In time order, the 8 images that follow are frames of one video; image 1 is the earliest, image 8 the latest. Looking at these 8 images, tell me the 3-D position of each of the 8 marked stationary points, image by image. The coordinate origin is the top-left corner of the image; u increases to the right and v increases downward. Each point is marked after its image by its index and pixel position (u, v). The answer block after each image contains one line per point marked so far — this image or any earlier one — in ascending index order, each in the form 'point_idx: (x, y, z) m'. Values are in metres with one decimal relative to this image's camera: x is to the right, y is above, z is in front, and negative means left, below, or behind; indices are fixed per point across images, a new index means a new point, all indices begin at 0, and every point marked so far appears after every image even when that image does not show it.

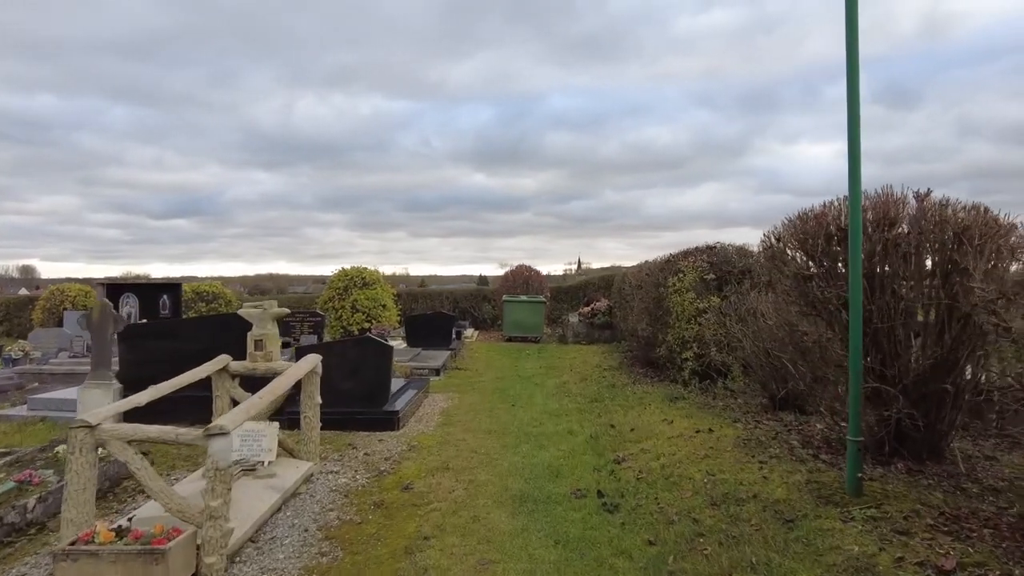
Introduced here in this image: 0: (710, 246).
0: (+2.9, +0.6, +9.7) m
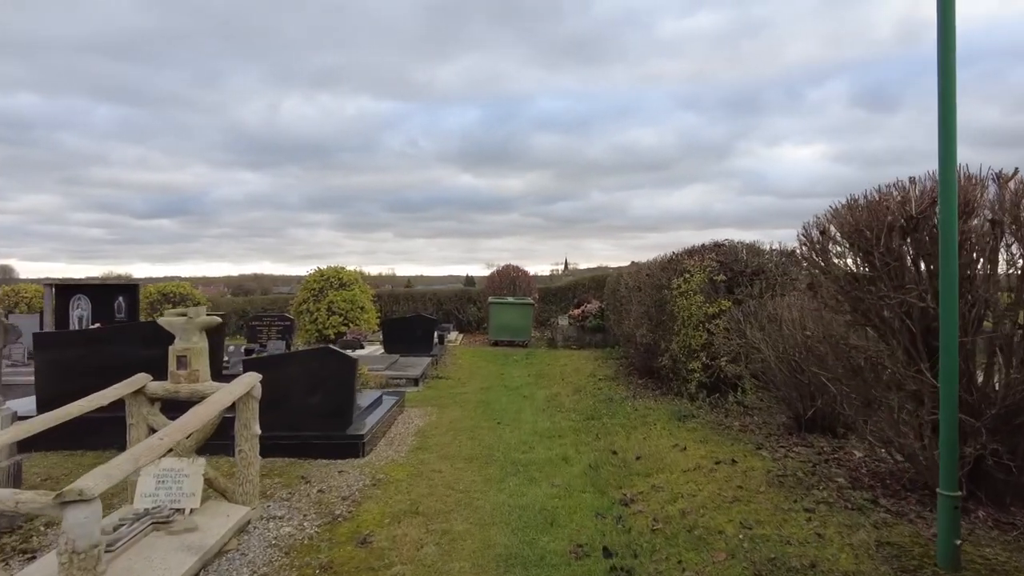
0: (+2.7, +0.6, +8.7) m
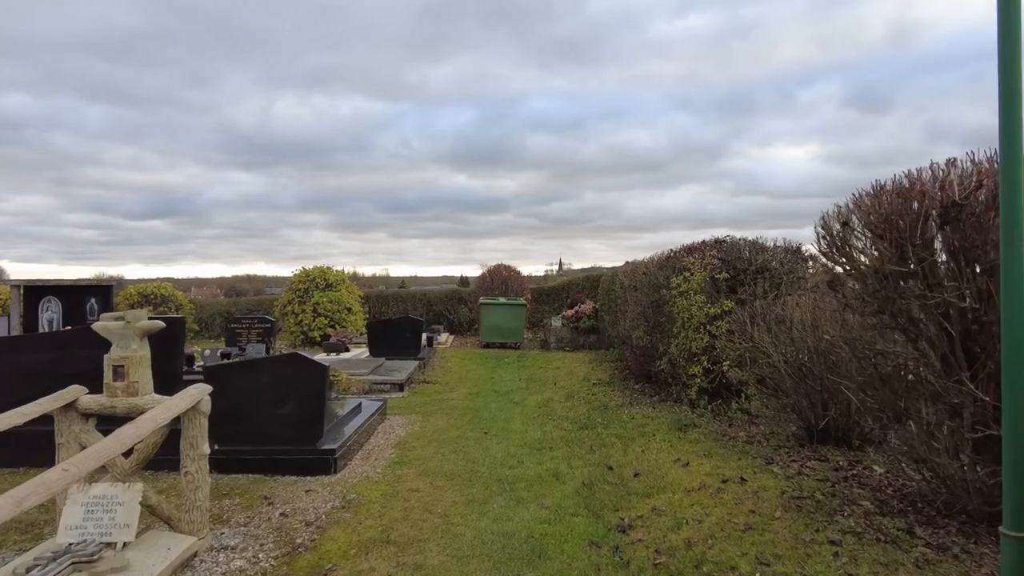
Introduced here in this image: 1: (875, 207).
0: (+2.6, +0.6, +8.2) m
1: (+2.1, +0.5, +3.8) m
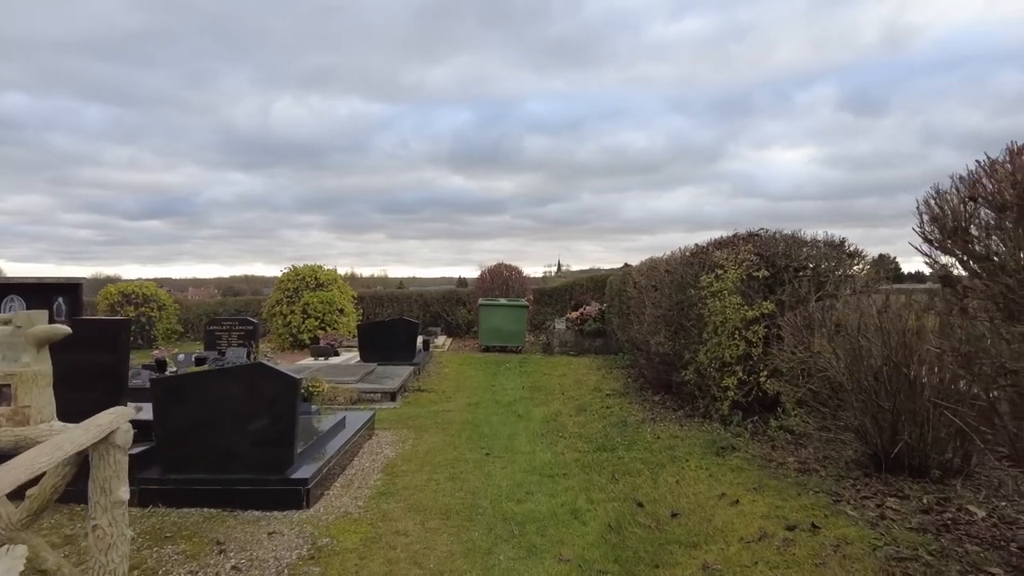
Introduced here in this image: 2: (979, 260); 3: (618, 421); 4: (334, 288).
0: (+2.6, +0.6, +7.2) m
1: (+2.2, +0.5, +2.8) m
2: (+2.2, +0.1, +3.1) m
3: (+1.1, -1.4, +7.1) m
4: (-4.5, 0.0, +16.7) m
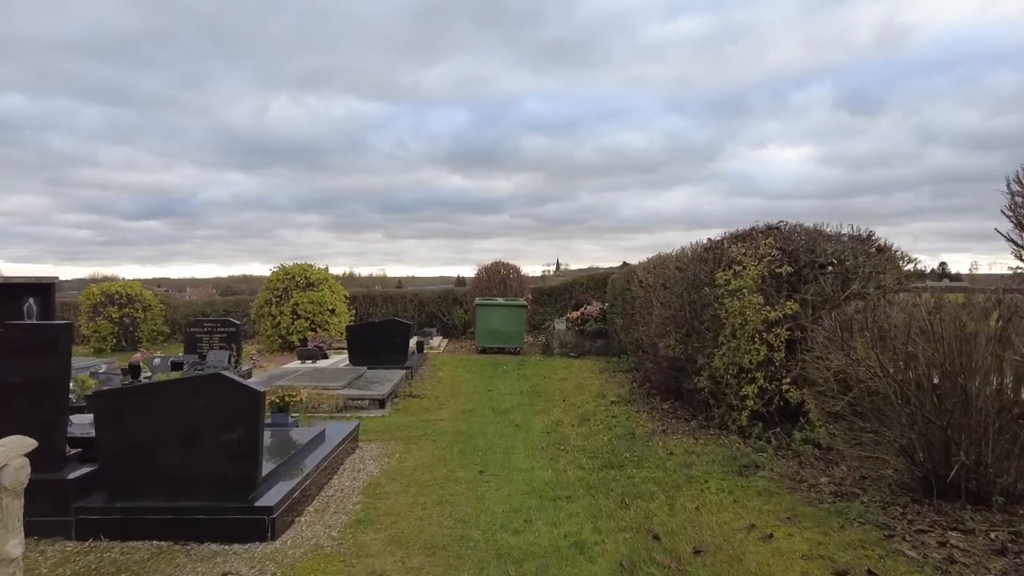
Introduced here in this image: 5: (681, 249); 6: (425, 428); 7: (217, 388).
0: (+2.6, +0.6, +6.6) m
1: (+2.2, +0.5, +2.2) m
2: (+2.2, +0.1, +2.4) m
3: (+1.1, -1.4, +6.4) m
4: (-4.6, 0.0, +16.1) m
5: (+1.9, +0.4, +7.5) m
6: (-1.0, -1.6, +7.7) m
7: (-2.1, -0.7, +4.6) m
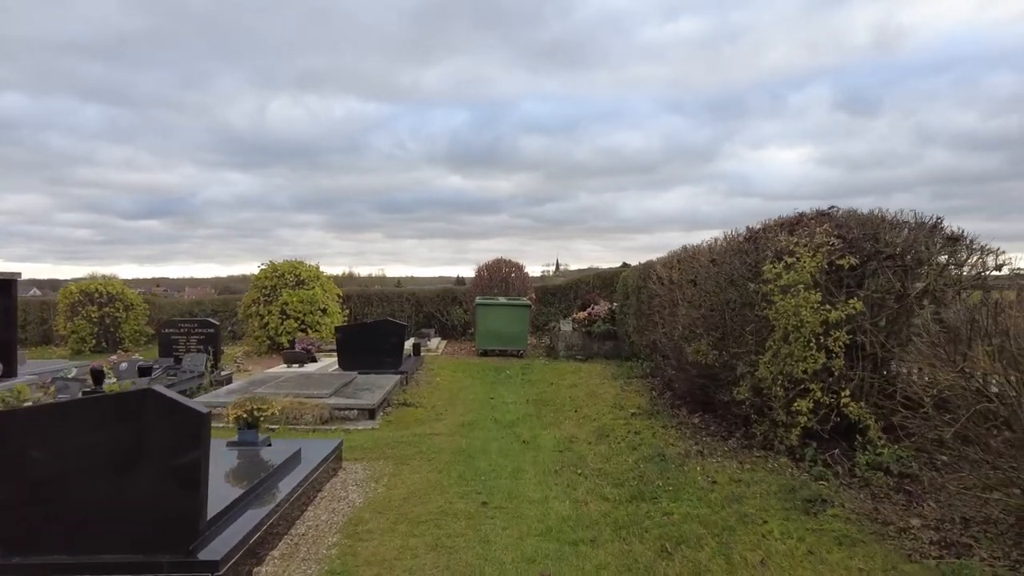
0: (+2.7, +0.6, +5.6) m
1: (+2.3, +0.5, +1.3) m
2: (+2.2, +0.2, +1.5) m
3: (+1.2, -1.4, +5.5) m
4: (-4.5, +0.1, +15.1) m
5: (+2.0, +0.5, +6.6) m
6: (-0.9, -1.6, +6.7) m
7: (-2.0, -0.7, +3.7) m
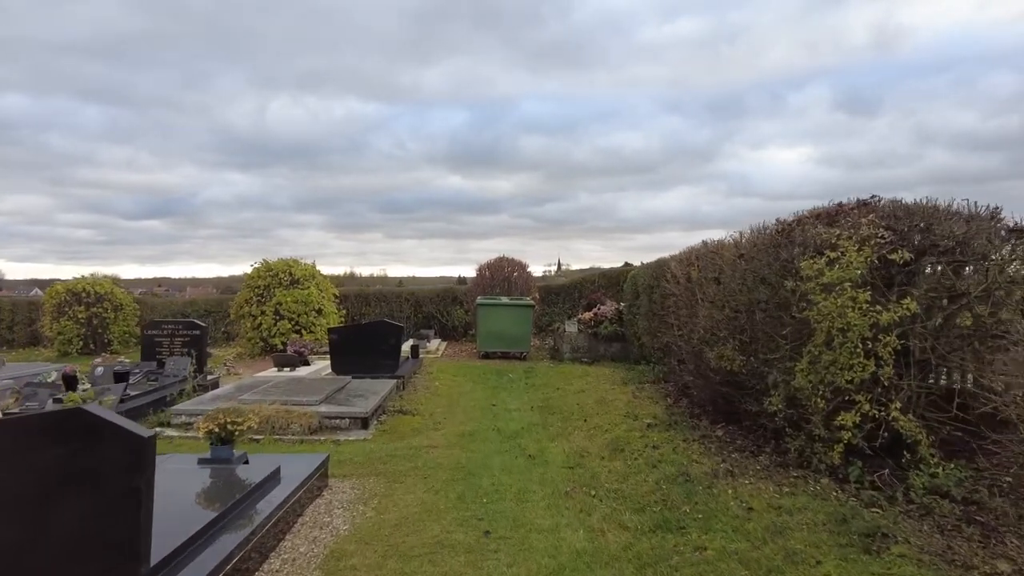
0: (+2.7, +0.7, +5.0) m
1: (+2.3, +0.5, +0.7) m
2: (+2.3, +0.2, +0.9) m
3: (+1.2, -1.4, +4.9) m
4: (-4.5, +0.1, +14.5) m
5: (+2.1, +0.5, +6.0) m
6: (-0.9, -1.6, +6.1) m
7: (-2.0, -0.6, +3.1) m
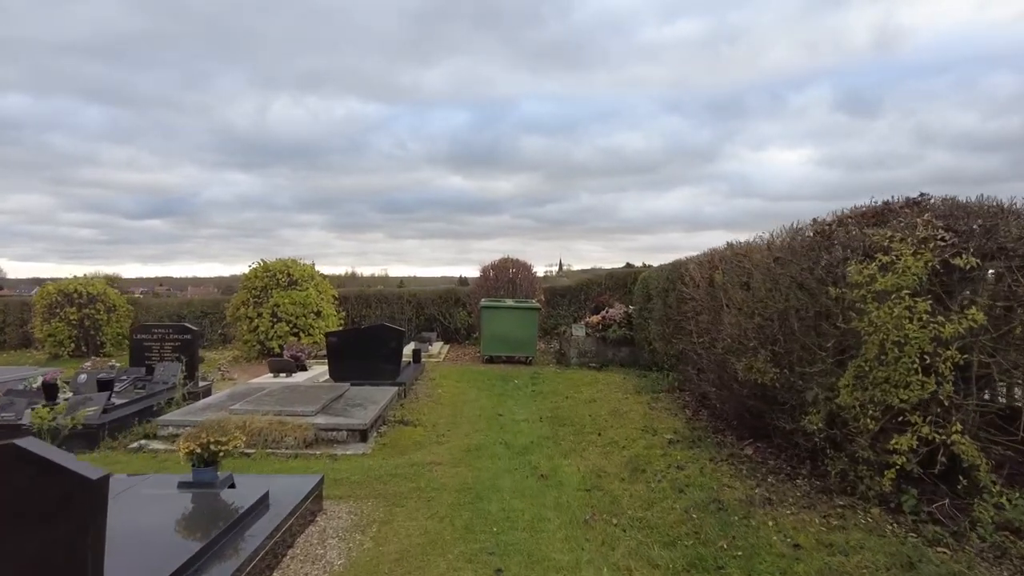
0: (+2.8, +0.6, +4.5) m
1: (+2.4, +0.5, +0.2) m
2: (+2.4, +0.1, +0.4) m
3: (+1.3, -1.4, +4.4) m
4: (-4.4, 0.0, +14.1) m
5: (+2.2, +0.4, +5.5) m
6: (-0.8, -1.6, +5.6) m
7: (-1.9, -0.7, +2.6) m
